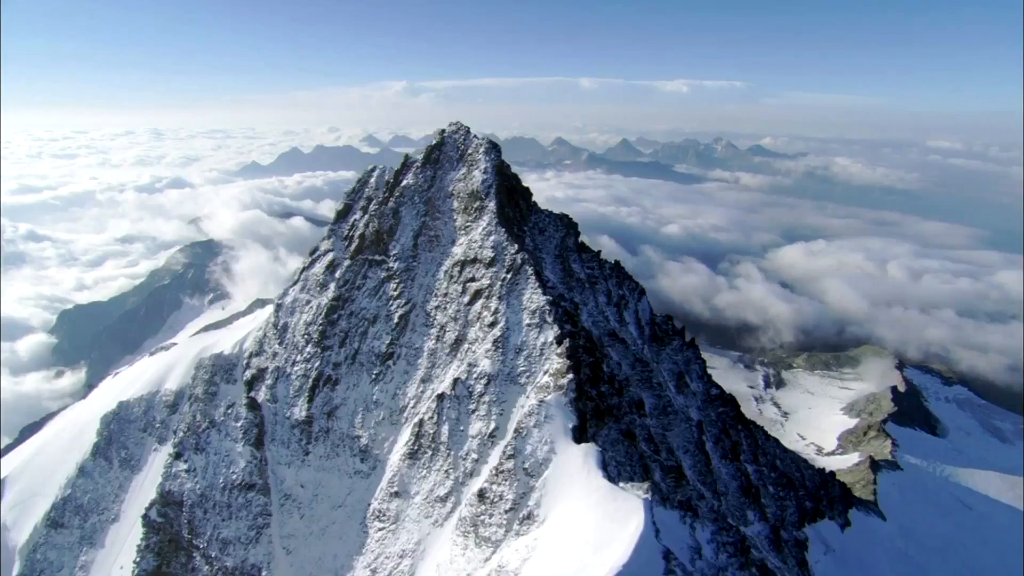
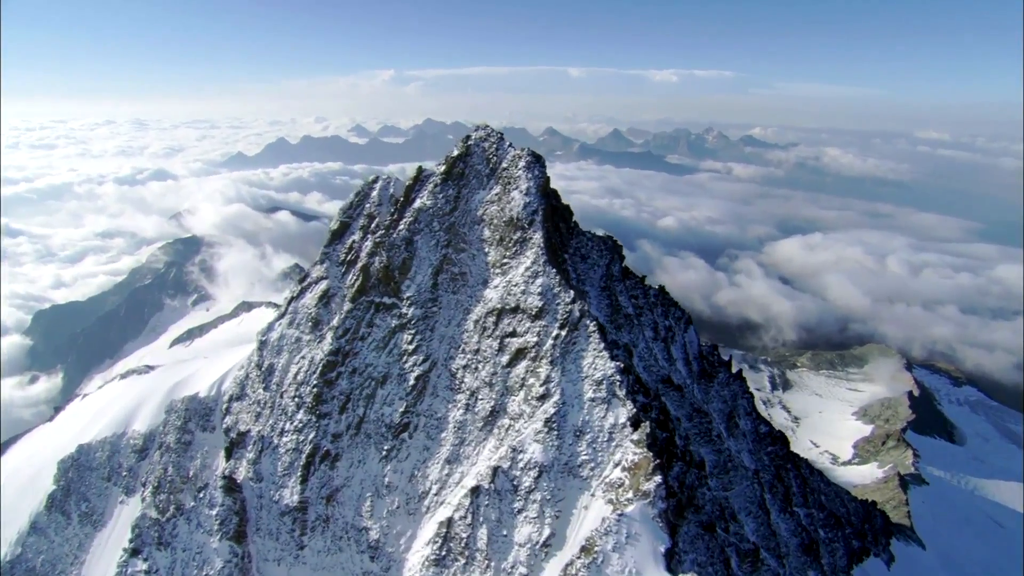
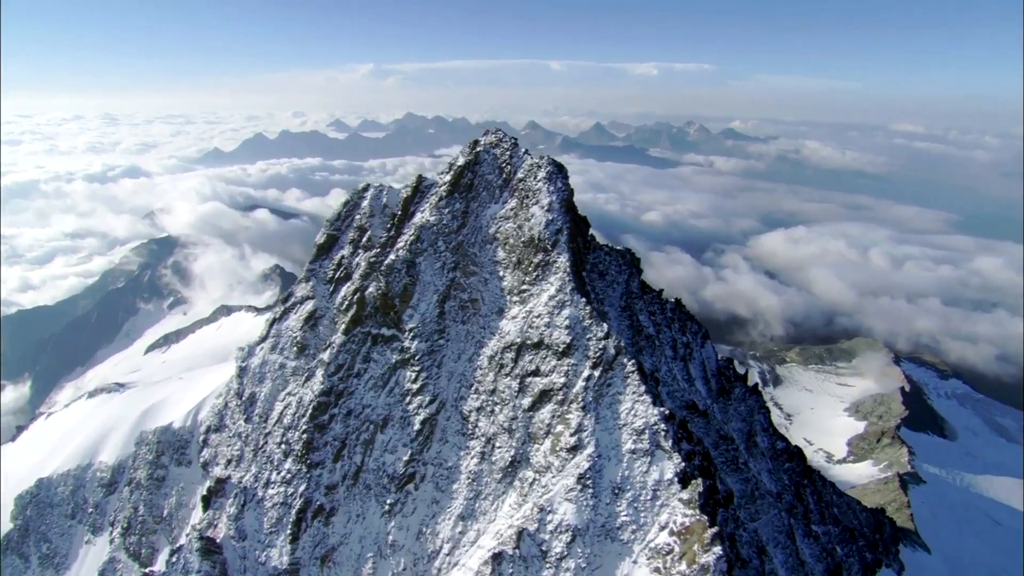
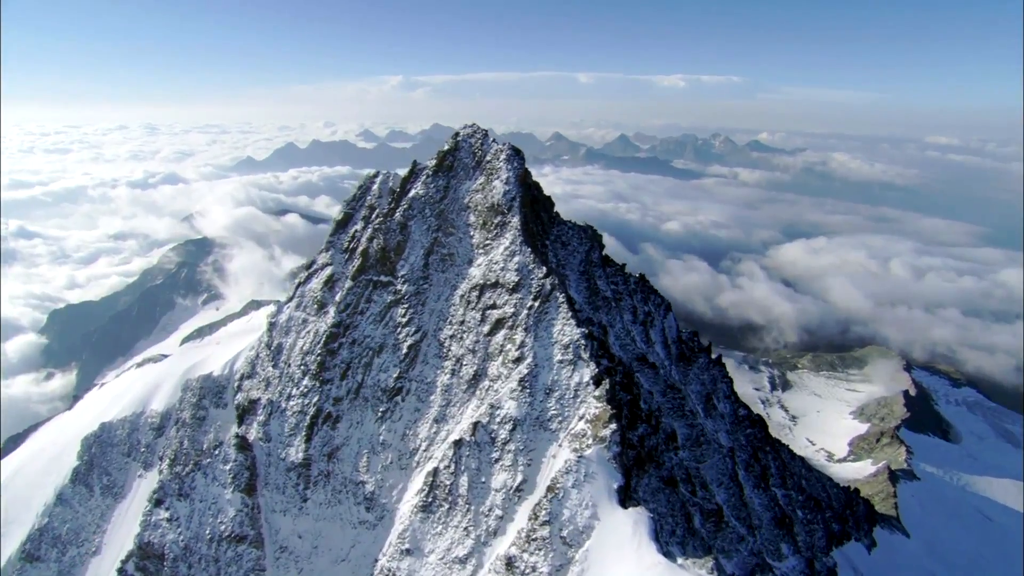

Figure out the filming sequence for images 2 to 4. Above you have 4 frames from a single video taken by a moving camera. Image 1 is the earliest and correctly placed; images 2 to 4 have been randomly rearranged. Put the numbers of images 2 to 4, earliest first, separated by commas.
4, 2, 3
